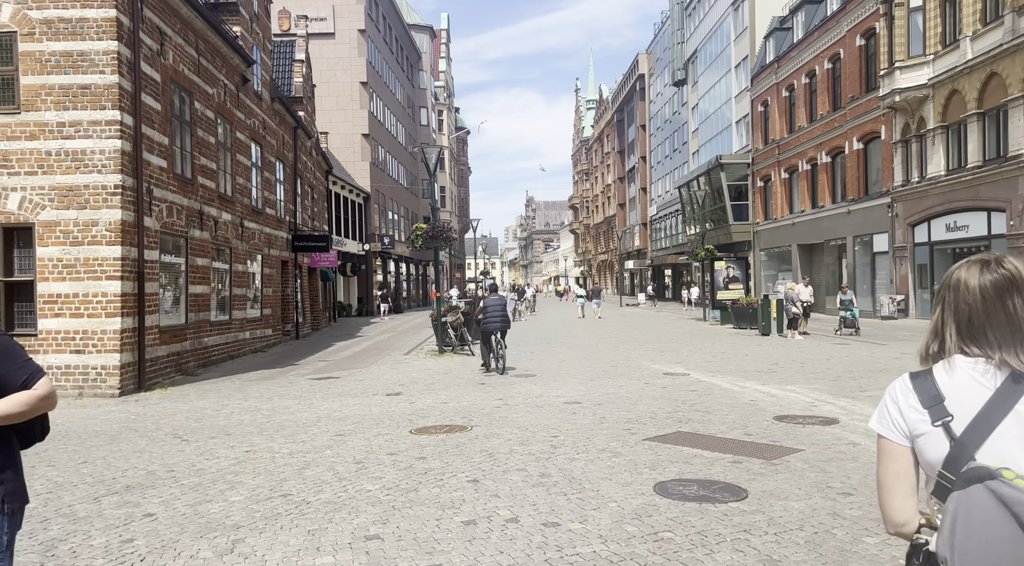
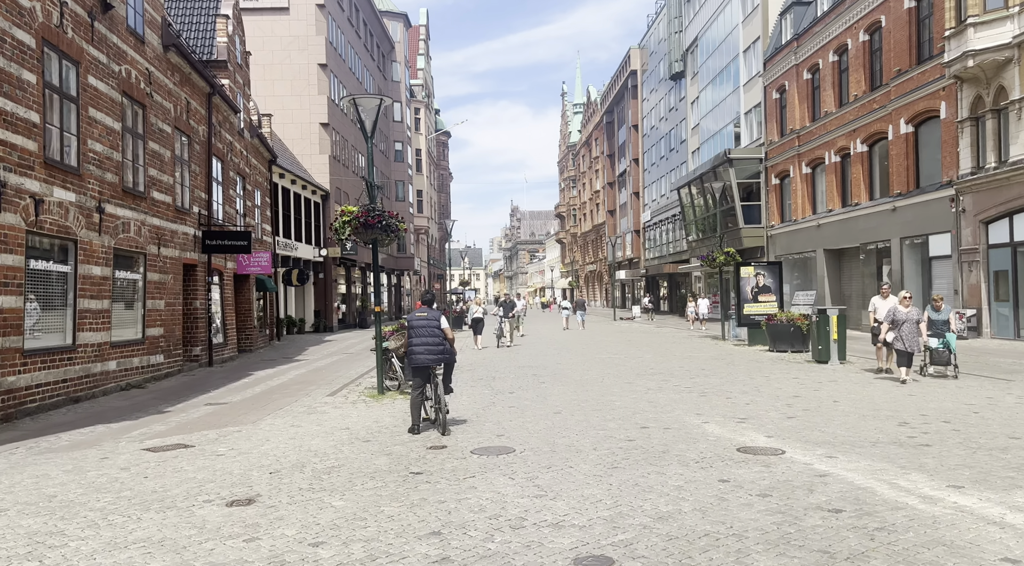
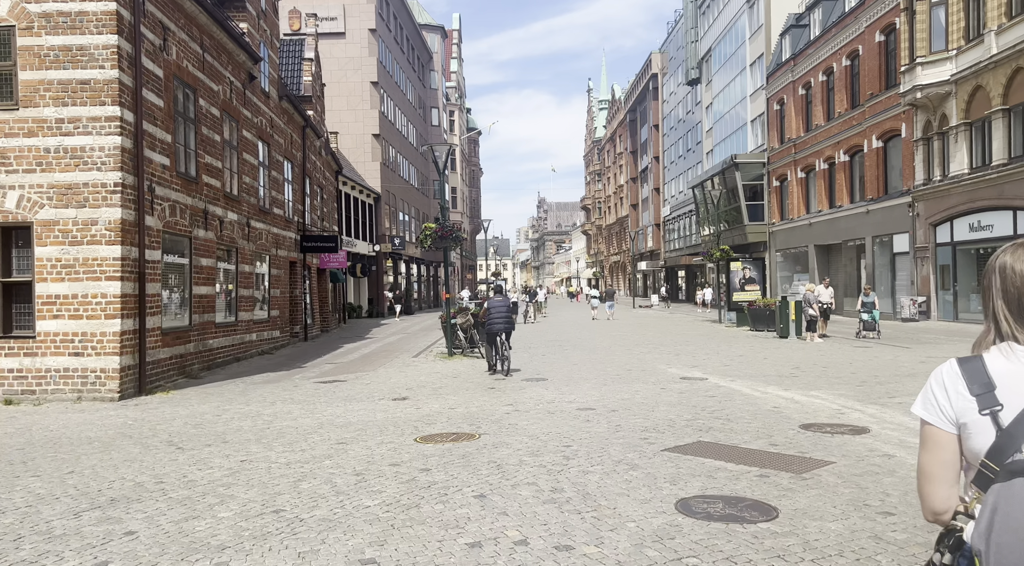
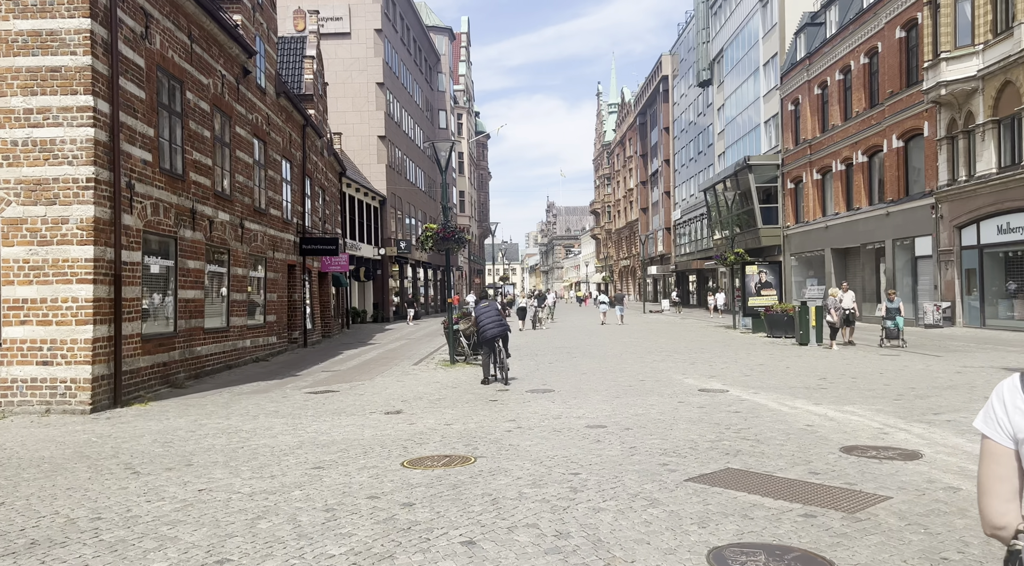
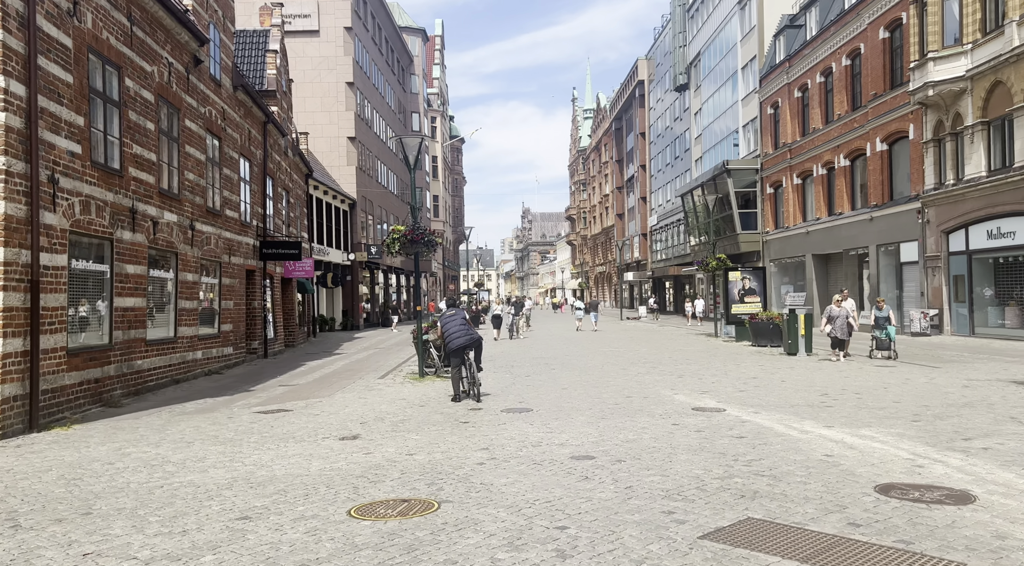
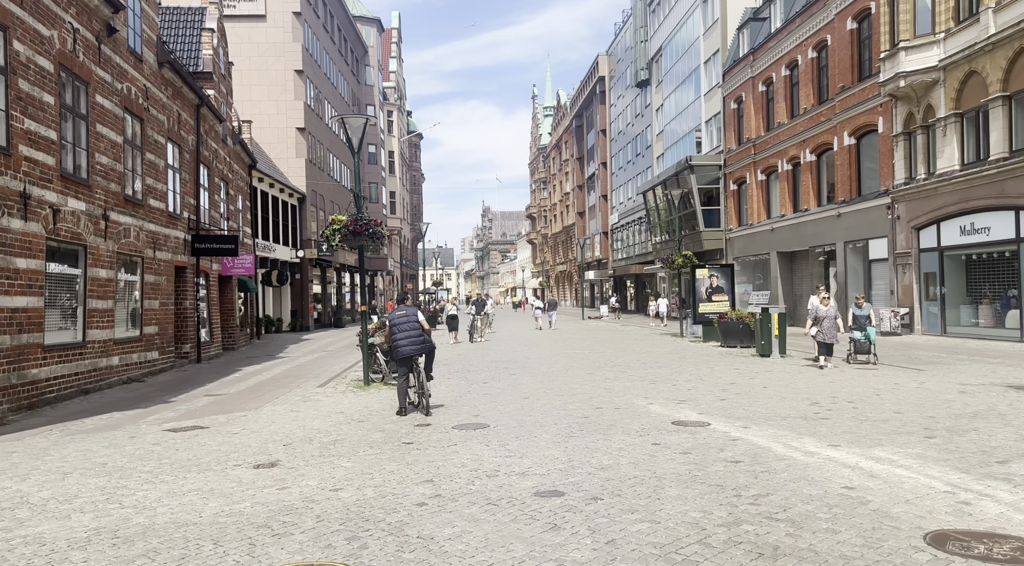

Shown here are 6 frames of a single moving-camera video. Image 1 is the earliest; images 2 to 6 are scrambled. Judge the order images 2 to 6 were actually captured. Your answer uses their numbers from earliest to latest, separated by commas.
3, 4, 5, 6, 2
